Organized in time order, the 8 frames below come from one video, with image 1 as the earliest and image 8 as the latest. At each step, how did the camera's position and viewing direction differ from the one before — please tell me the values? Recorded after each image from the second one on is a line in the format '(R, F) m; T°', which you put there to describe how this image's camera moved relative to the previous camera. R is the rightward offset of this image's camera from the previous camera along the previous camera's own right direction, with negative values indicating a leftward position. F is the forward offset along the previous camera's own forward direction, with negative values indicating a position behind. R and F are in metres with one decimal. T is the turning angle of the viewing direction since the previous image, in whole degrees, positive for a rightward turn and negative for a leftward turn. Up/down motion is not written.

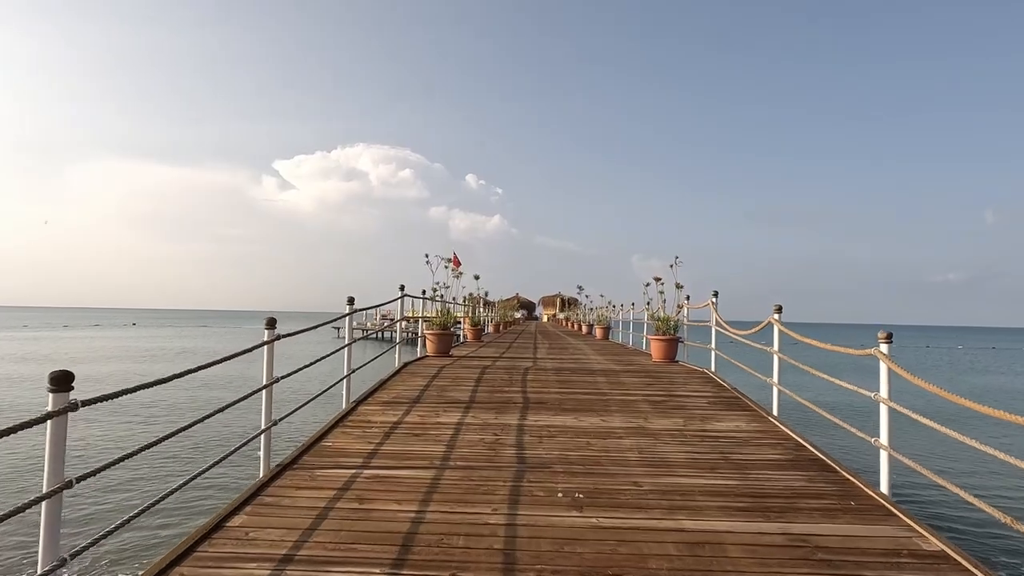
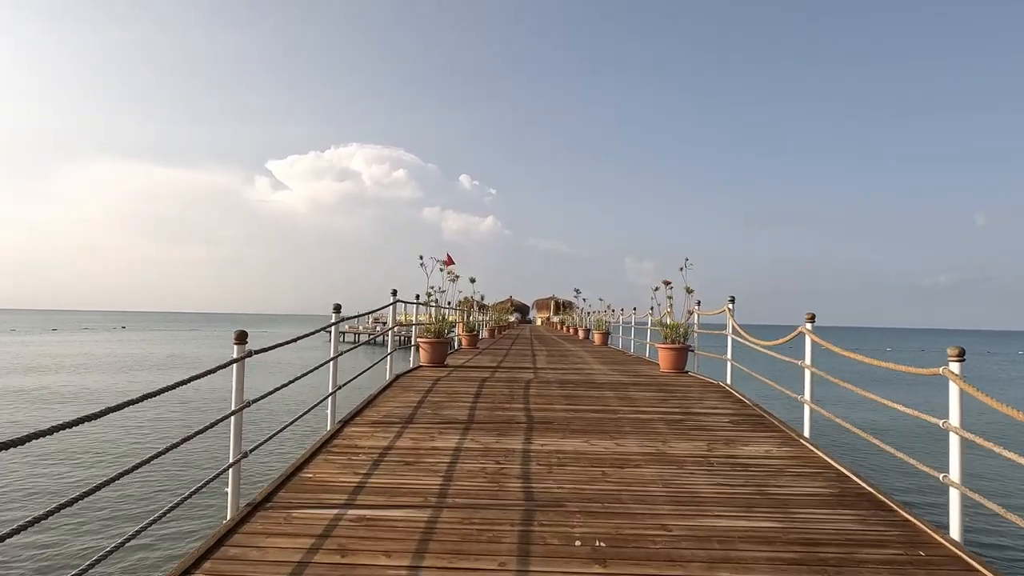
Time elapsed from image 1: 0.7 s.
(-0.1, +0.5) m; +1°
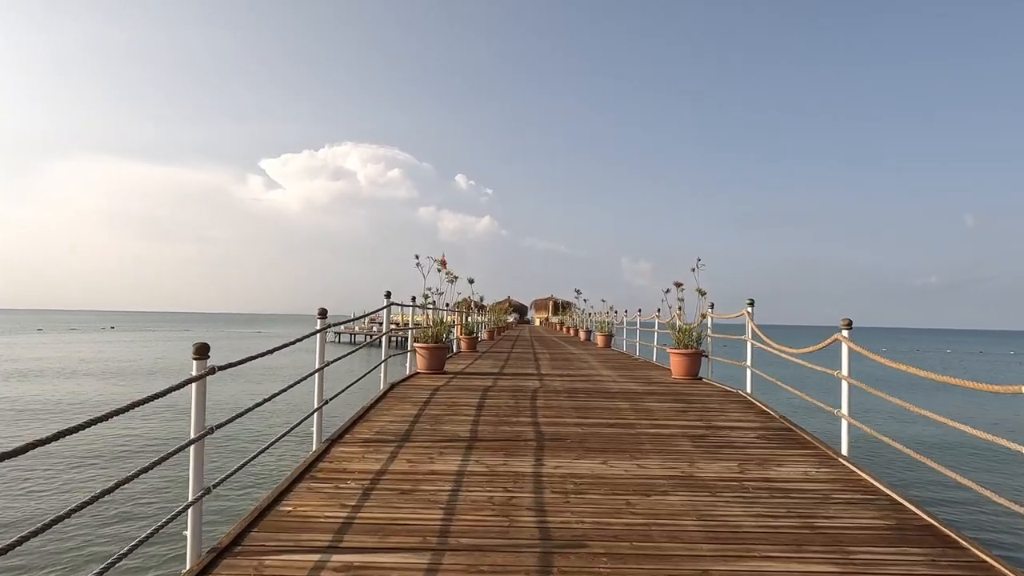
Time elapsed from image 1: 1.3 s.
(-0.1, +0.5) m; 0°
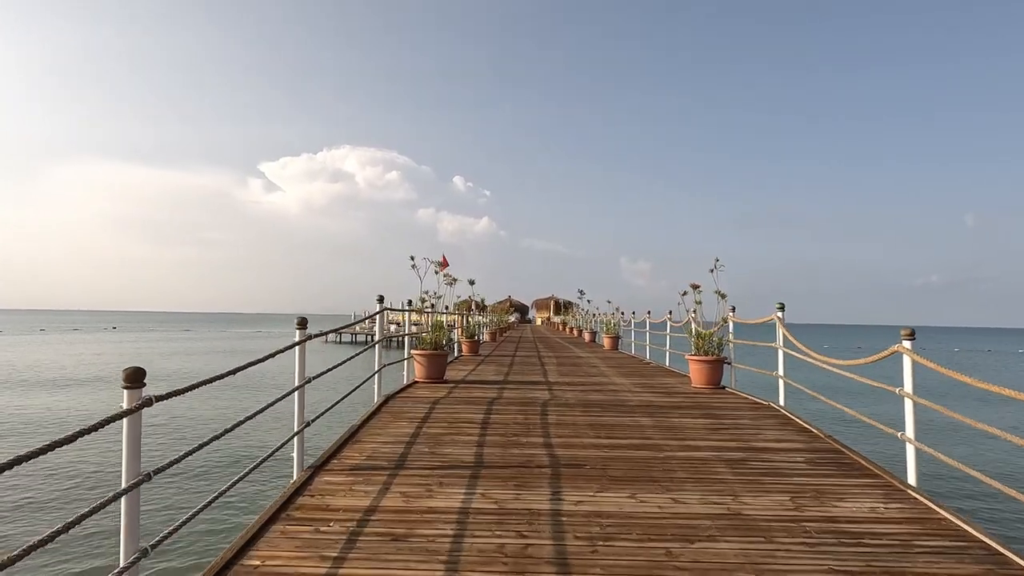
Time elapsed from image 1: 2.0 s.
(-0.1, +0.6) m; 0°
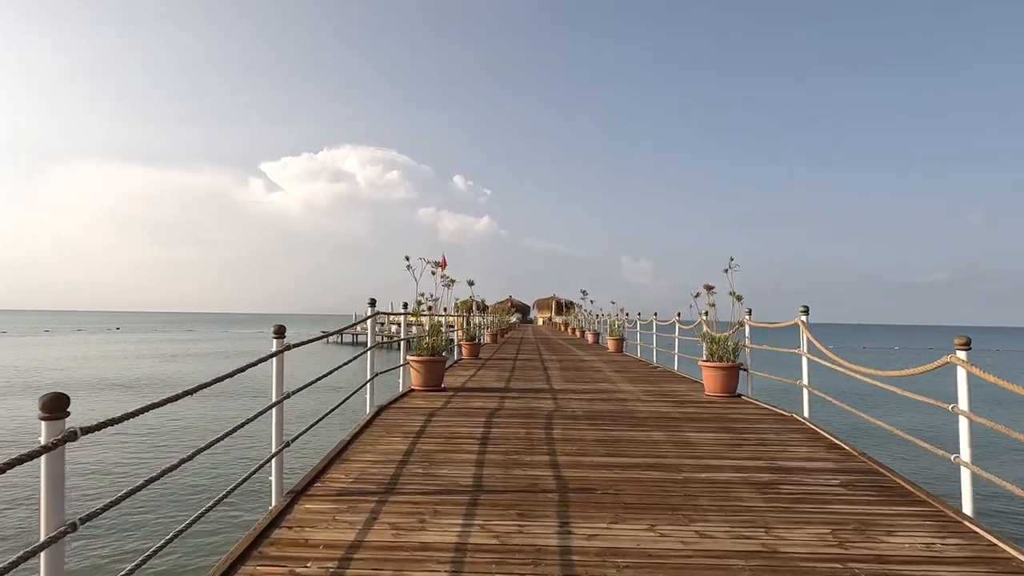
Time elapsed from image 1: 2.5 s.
(0.0, +0.4) m; 0°
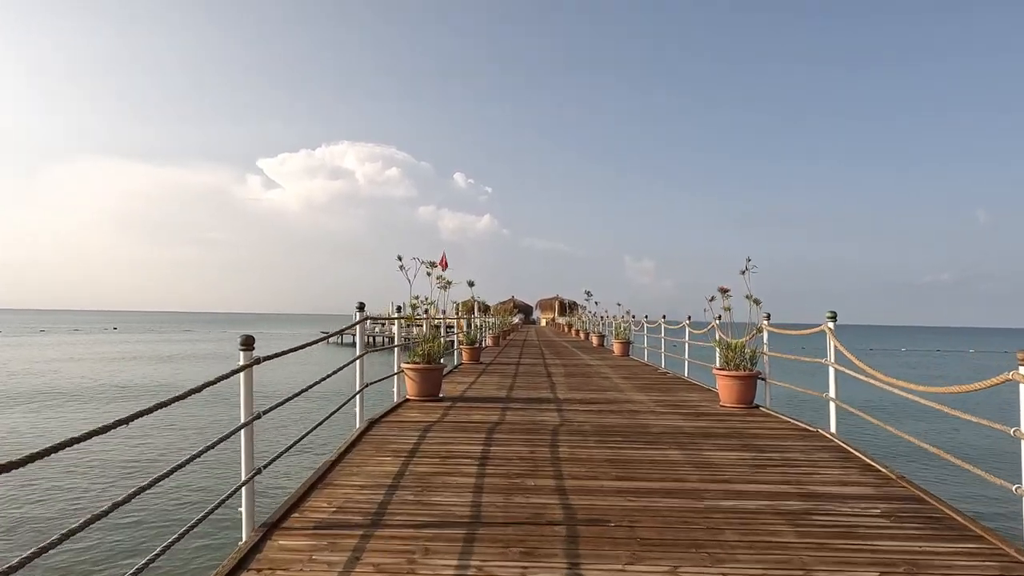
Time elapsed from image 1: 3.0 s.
(0.0, +0.4) m; 0°
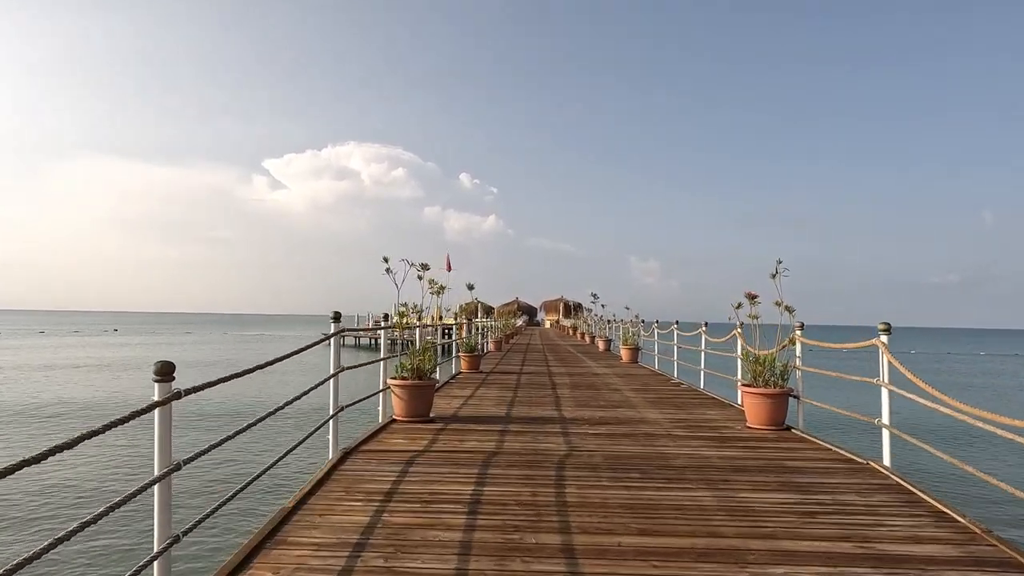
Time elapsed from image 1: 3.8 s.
(+0.1, +0.7) m; 0°
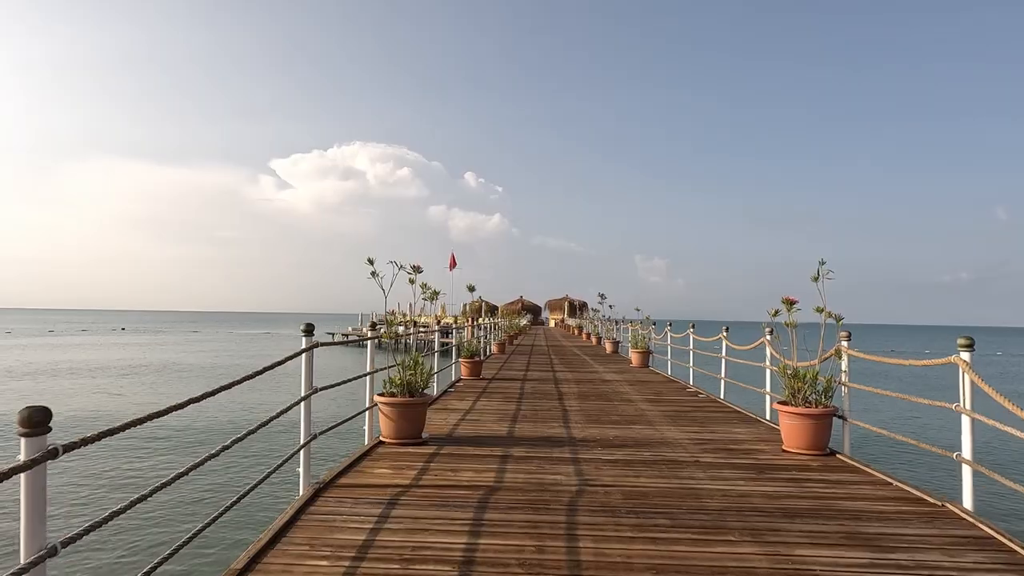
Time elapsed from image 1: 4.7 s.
(0.0, +0.7) m; -1°
